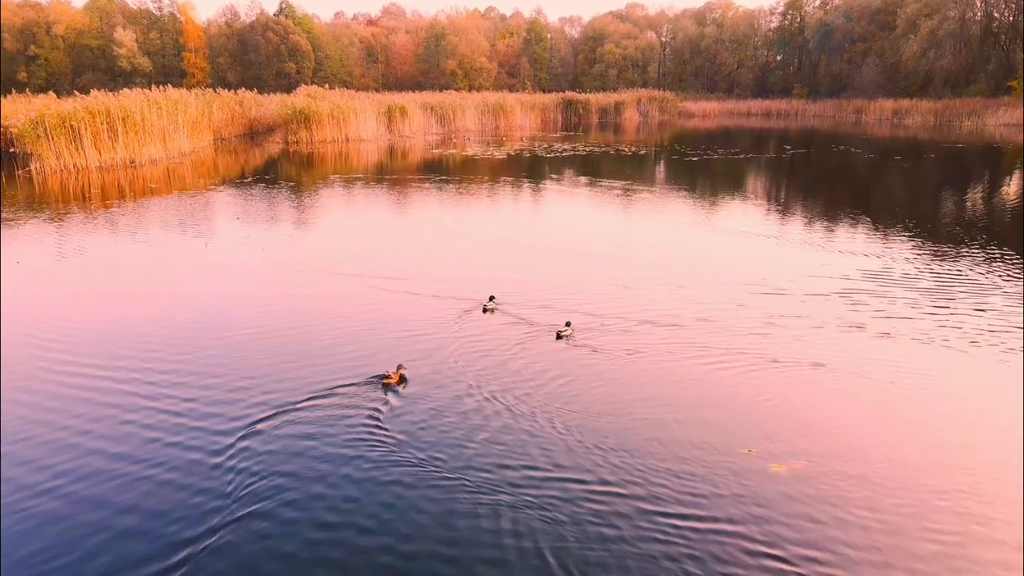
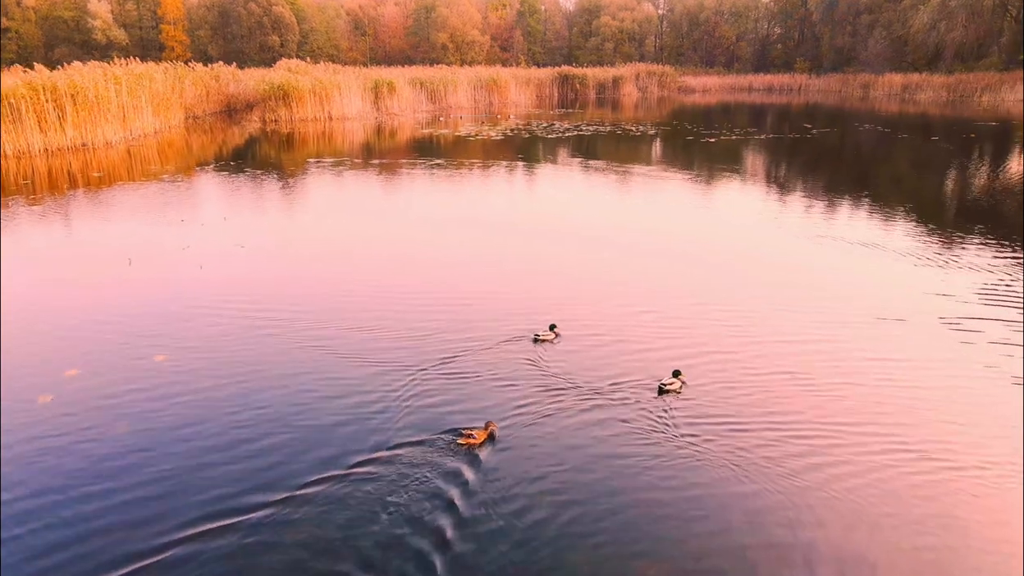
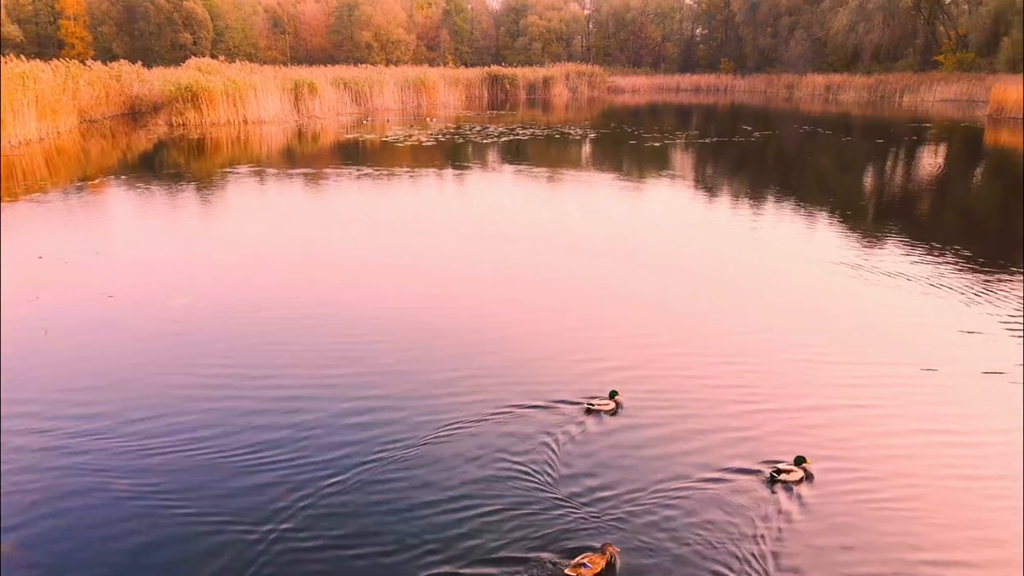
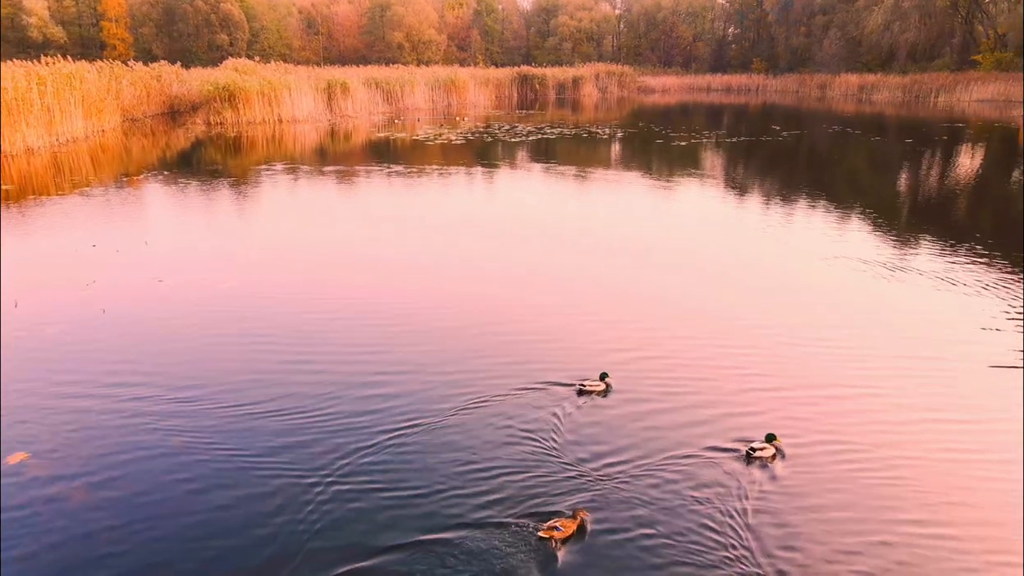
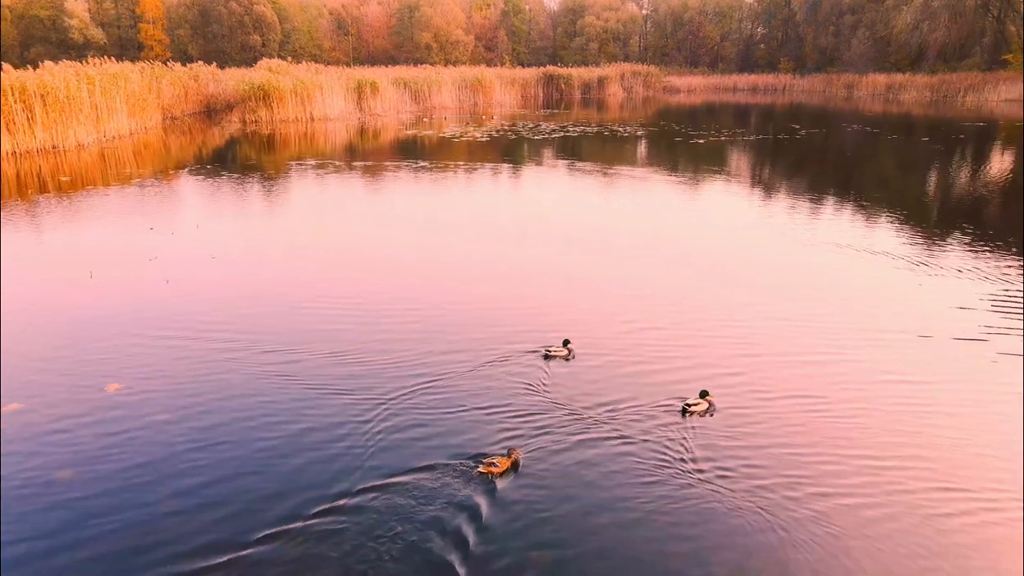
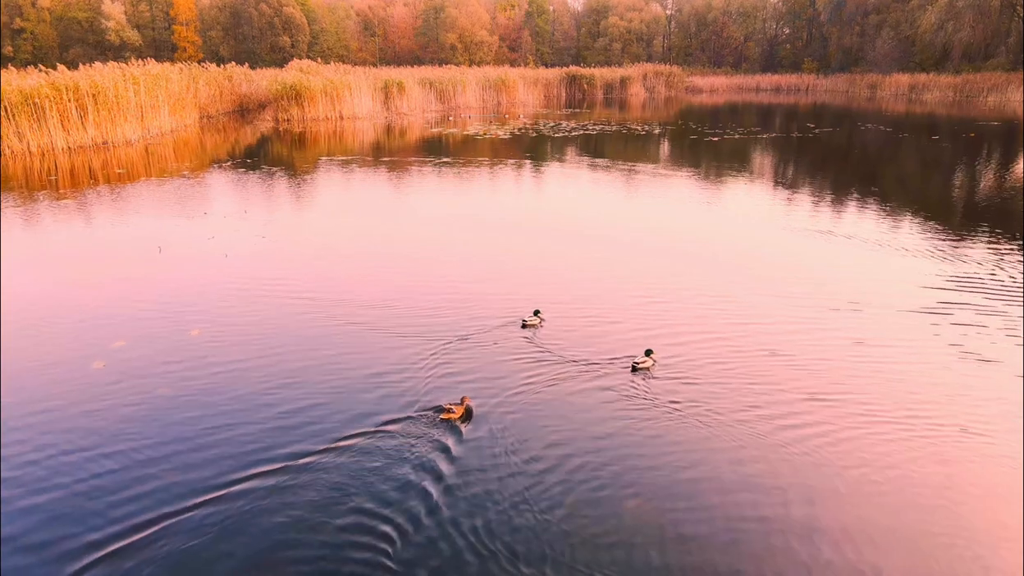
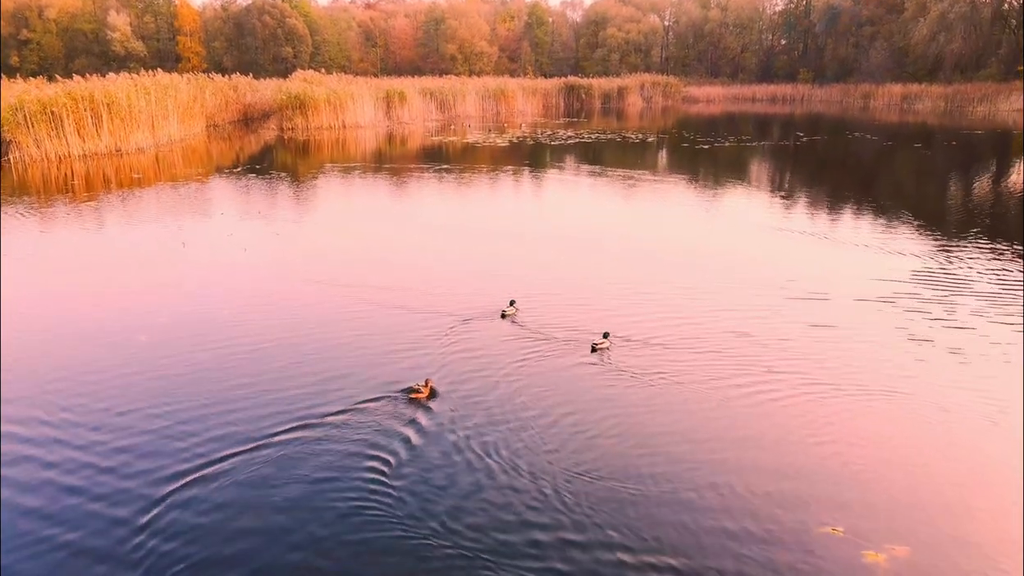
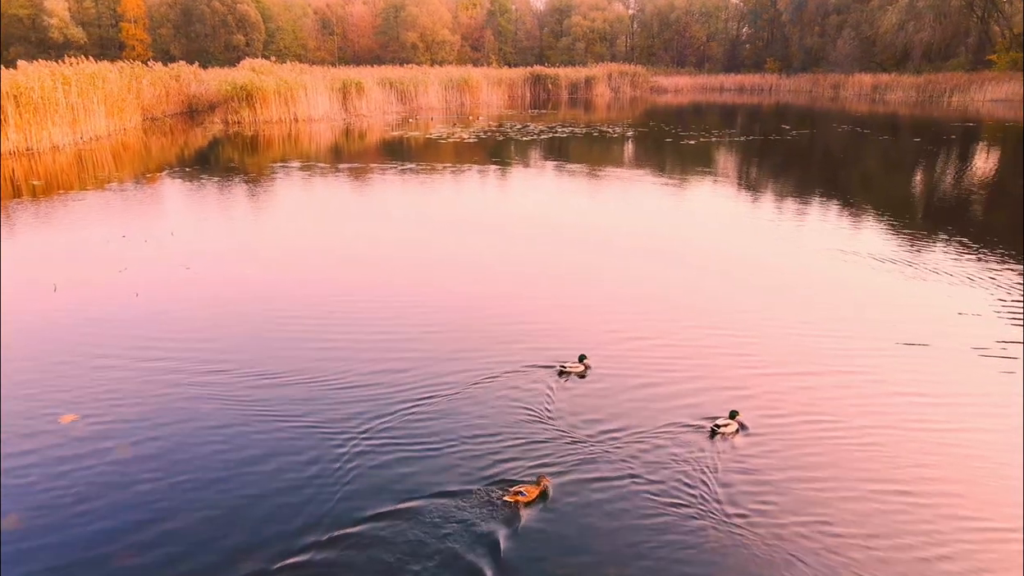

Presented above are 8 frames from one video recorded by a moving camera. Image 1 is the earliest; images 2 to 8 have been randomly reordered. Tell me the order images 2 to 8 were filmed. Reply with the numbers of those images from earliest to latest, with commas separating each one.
7, 6, 2, 5, 8, 4, 3
